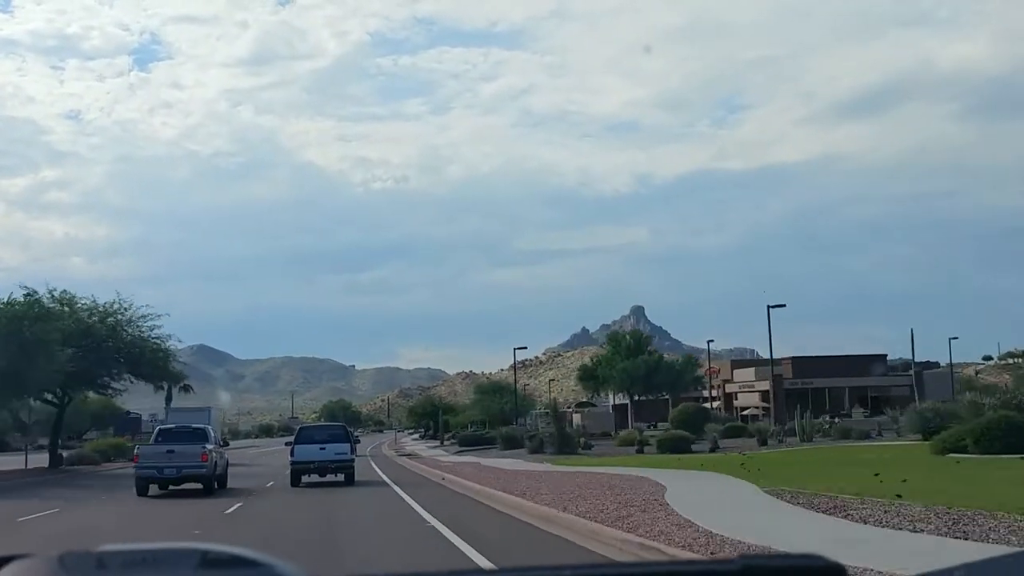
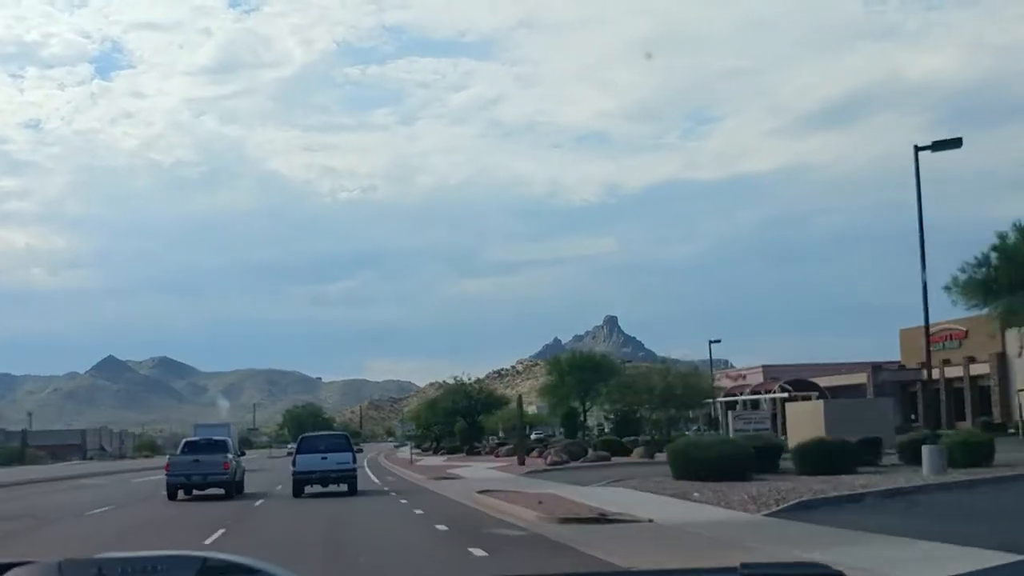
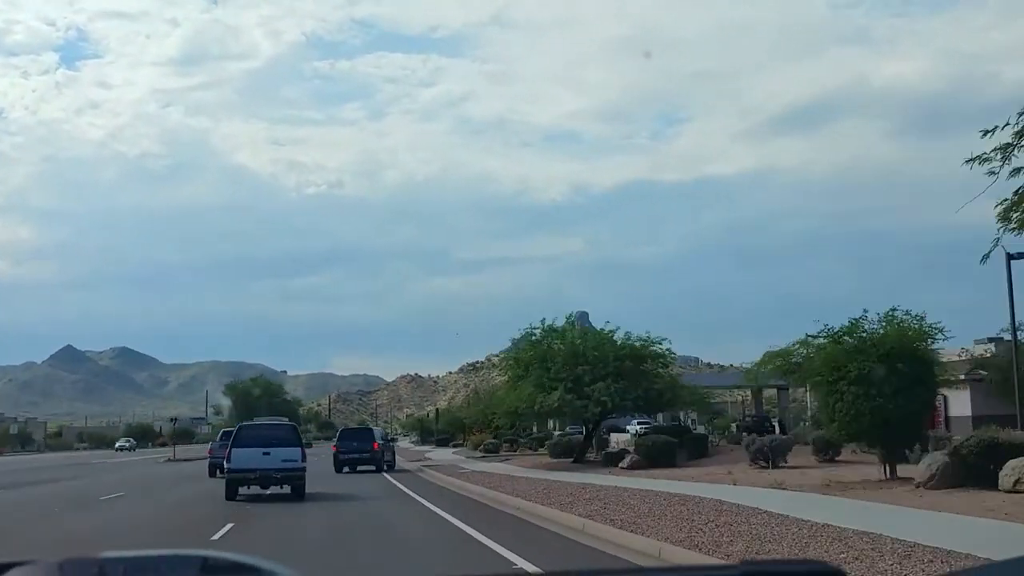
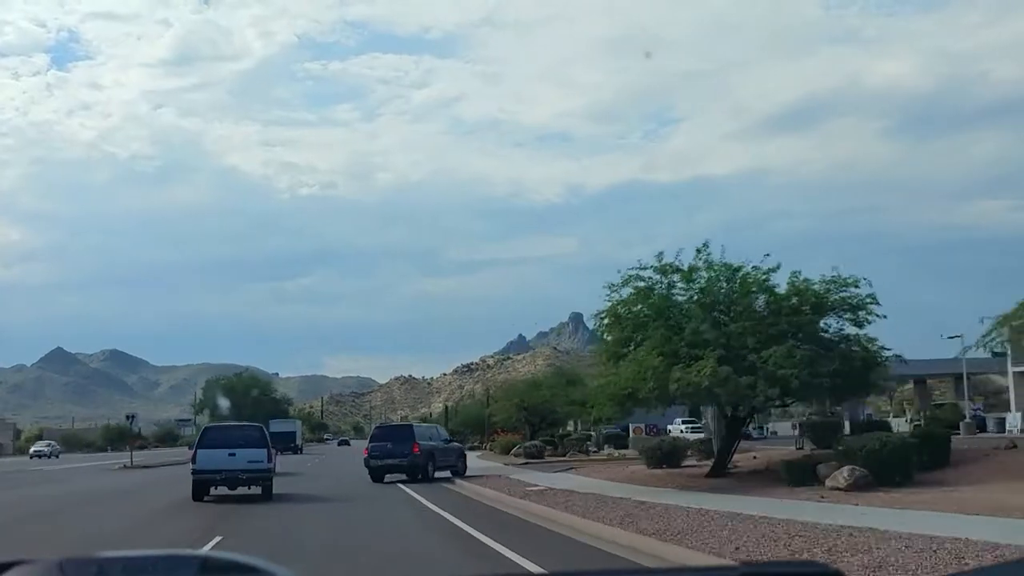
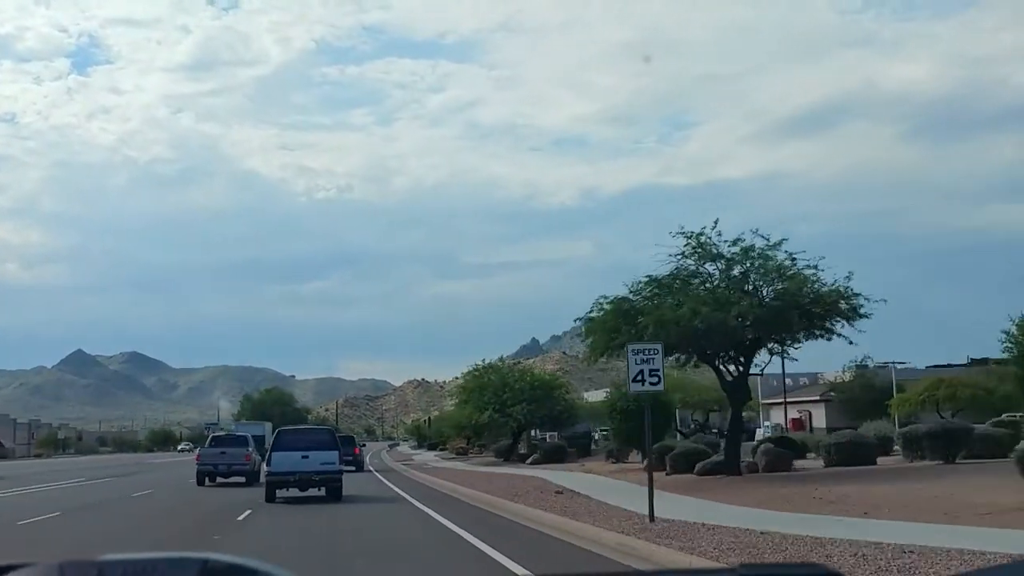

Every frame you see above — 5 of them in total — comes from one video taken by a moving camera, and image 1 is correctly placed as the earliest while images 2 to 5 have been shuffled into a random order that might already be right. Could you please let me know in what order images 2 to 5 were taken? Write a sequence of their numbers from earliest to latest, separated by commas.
2, 5, 3, 4
